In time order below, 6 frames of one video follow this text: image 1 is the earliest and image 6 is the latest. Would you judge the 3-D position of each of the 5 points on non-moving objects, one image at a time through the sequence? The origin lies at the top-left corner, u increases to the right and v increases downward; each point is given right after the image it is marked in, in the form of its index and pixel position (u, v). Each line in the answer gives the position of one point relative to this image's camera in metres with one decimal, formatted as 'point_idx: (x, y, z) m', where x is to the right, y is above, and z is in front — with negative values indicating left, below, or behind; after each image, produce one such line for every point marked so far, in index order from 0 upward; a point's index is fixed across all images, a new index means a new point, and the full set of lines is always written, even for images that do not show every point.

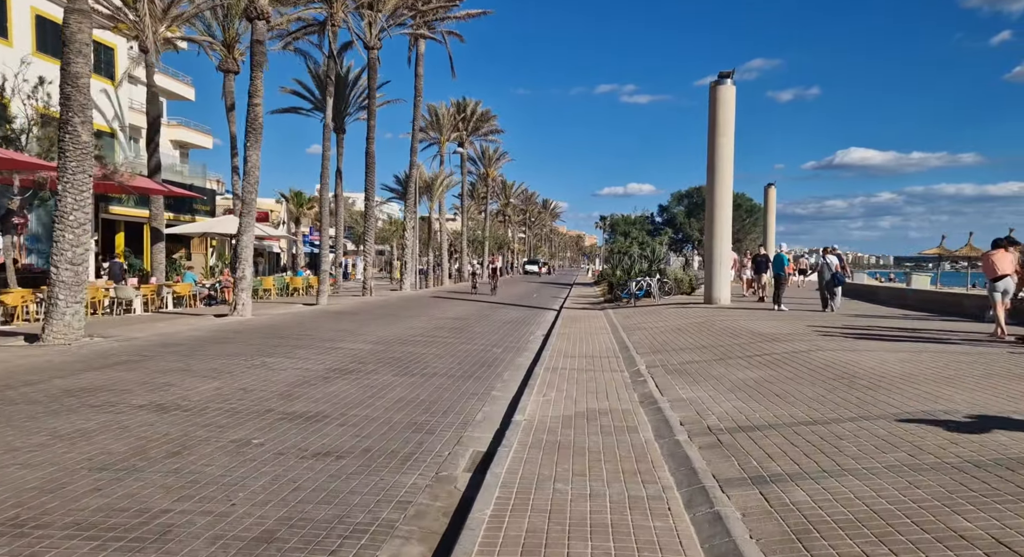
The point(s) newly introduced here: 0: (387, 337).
0: (-2.6, -1.3, +14.8) m
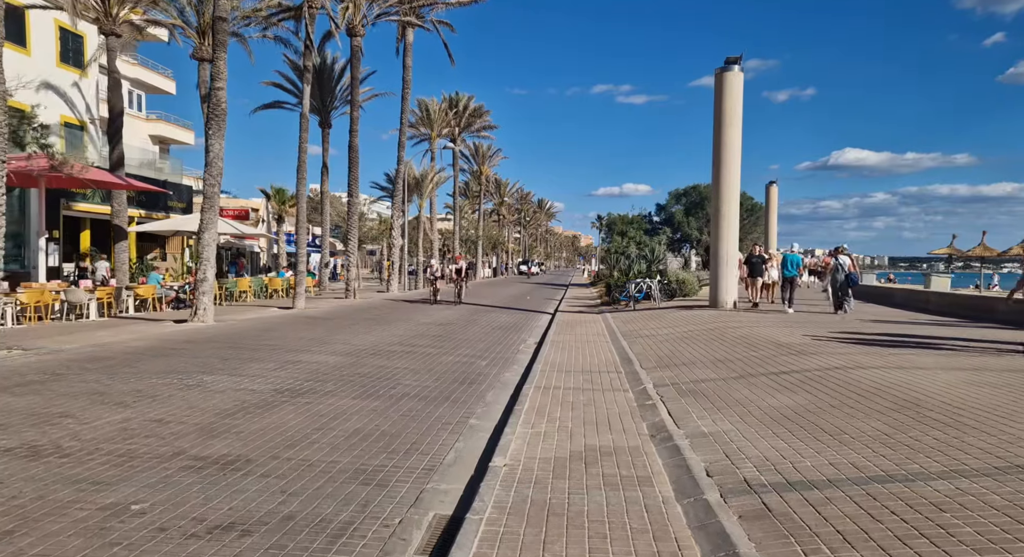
0: (-2.8, -1.3, +13.1) m
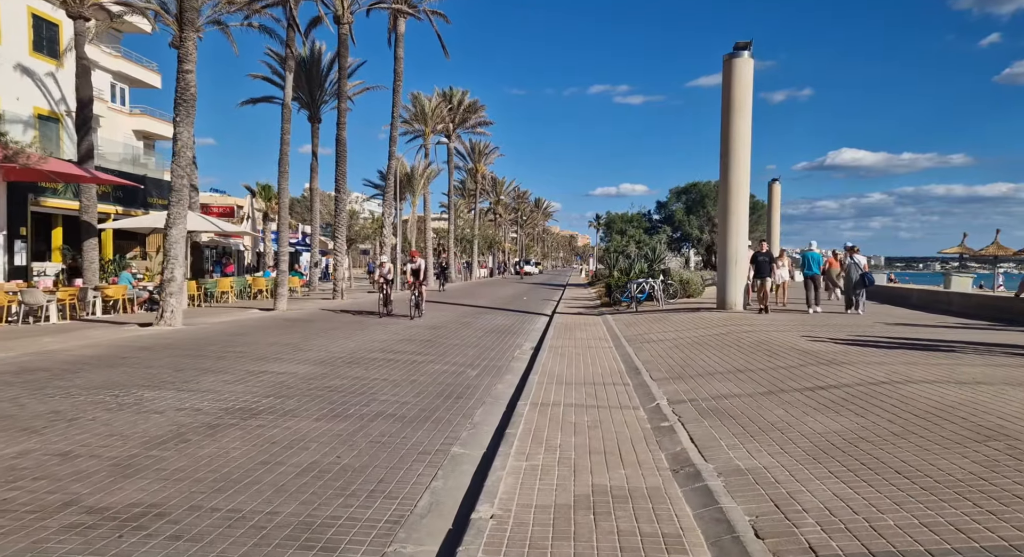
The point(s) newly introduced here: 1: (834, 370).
0: (-3.0, -1.3, +11.8) m
1: (+4.0, -1.2, +8.8) m
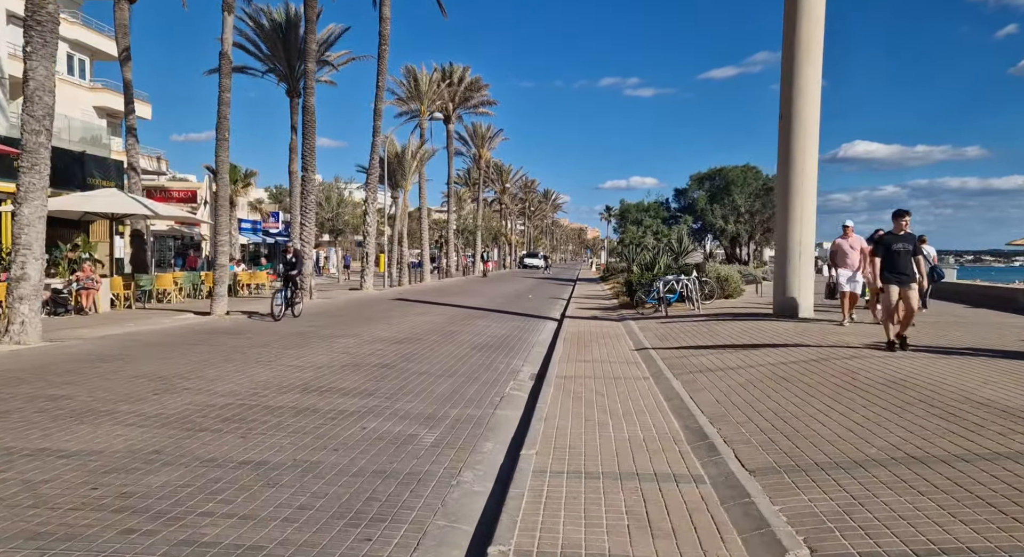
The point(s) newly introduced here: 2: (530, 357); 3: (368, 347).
0: (-3.1, -1.3, +7.4) m
1: (+3.9, -1.2, +4.3) m
2: (+0.3, -1.4, +12.5) m
3: (-2.5, -1.2, +12.4) m
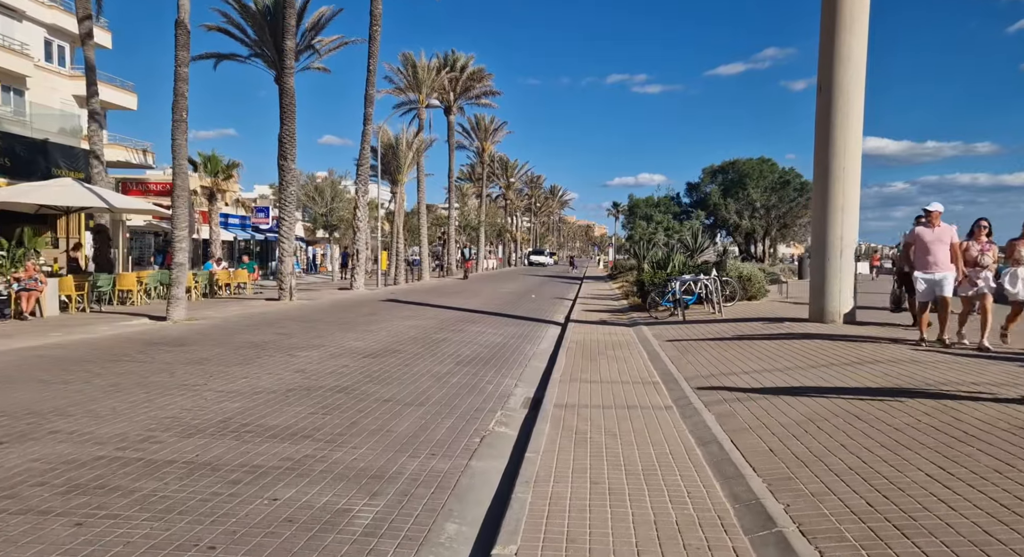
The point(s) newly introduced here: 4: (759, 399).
0: (-3.3, -1.4, +5.3) m
1: (+3.6, -1.3, +2.2) m
2: (+0.2, -1.4, +10.4) m
3: (-2.6, -1.2, +10.3) m
4: (+2.7, -1.3, +7.6) m
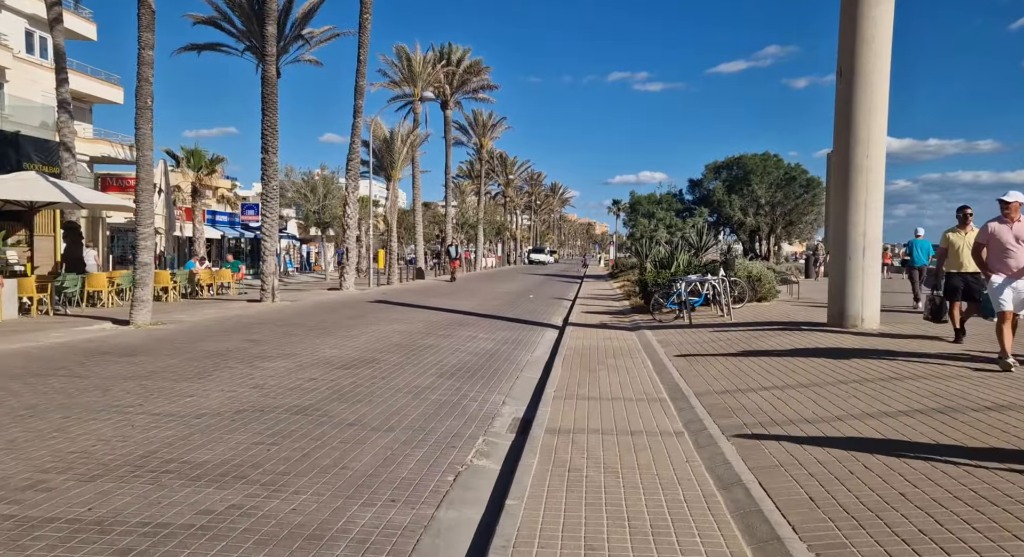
0: (-3.4, -1.4, +4.1) m
1: (+3.5, -1.3, +1.0) m
2: (+0.1, -1.4, +9.3) m
3: (-2.8, -1.3, +9.2) m
4: (+2.5, -1.3, +6.5) m
